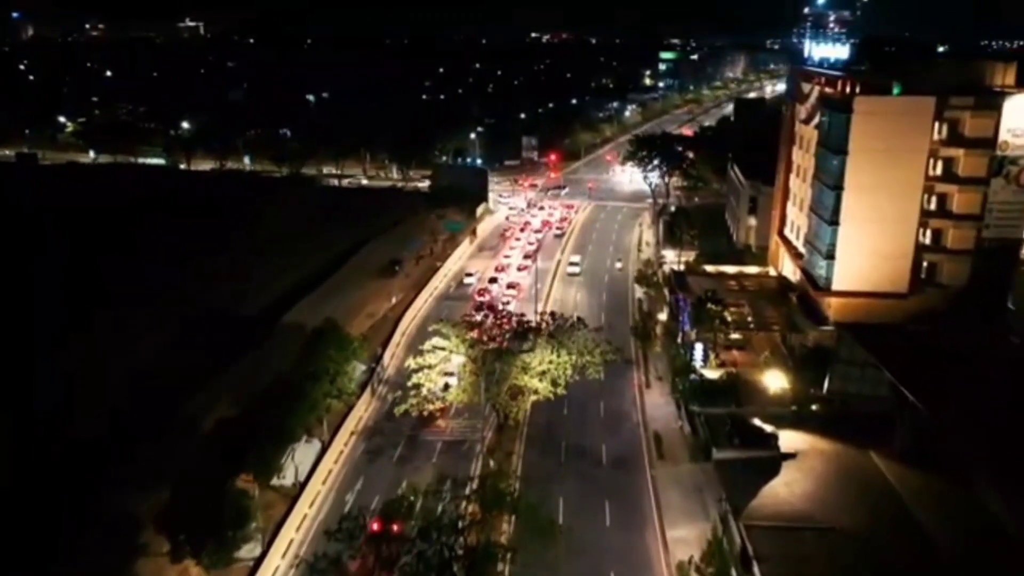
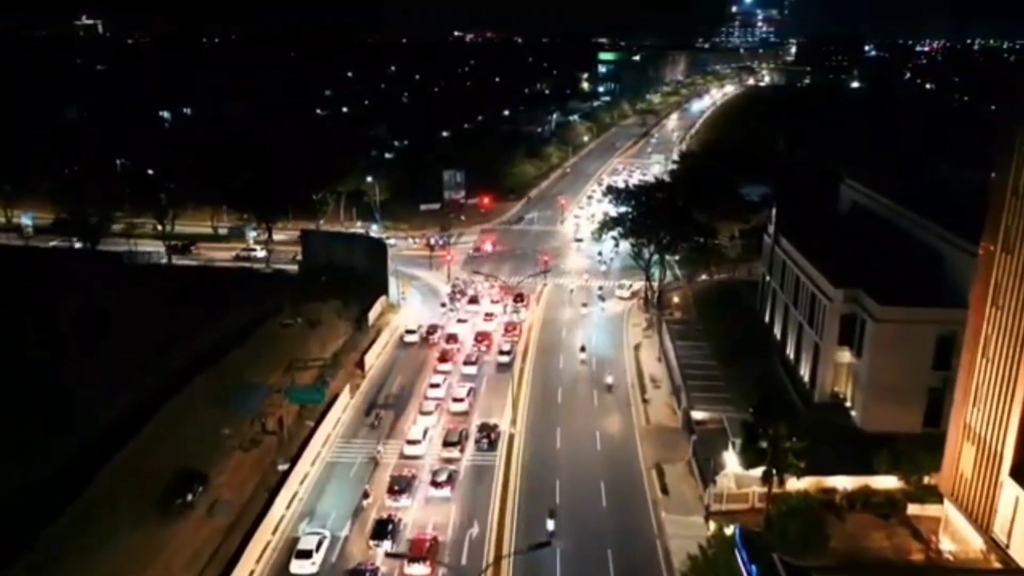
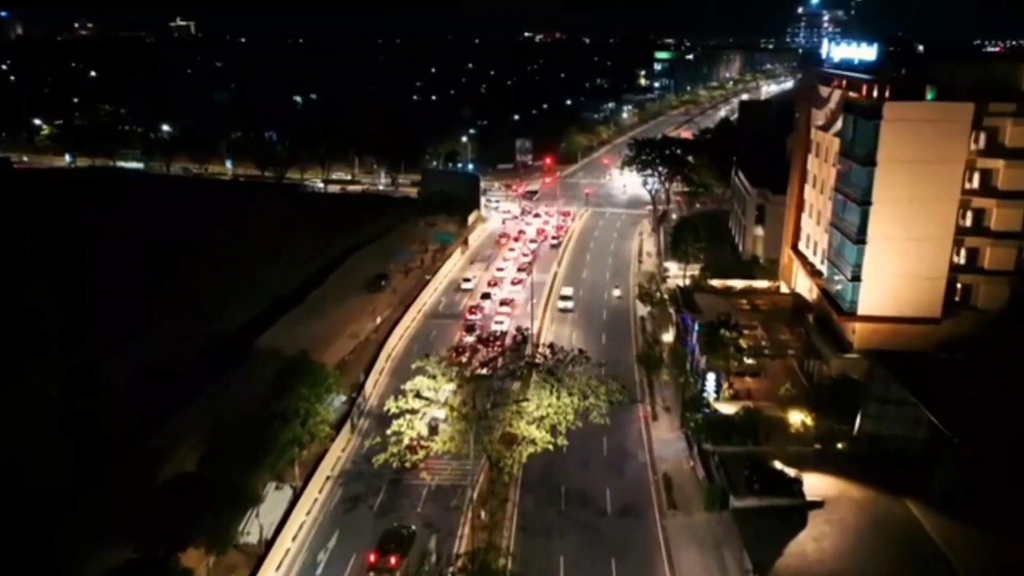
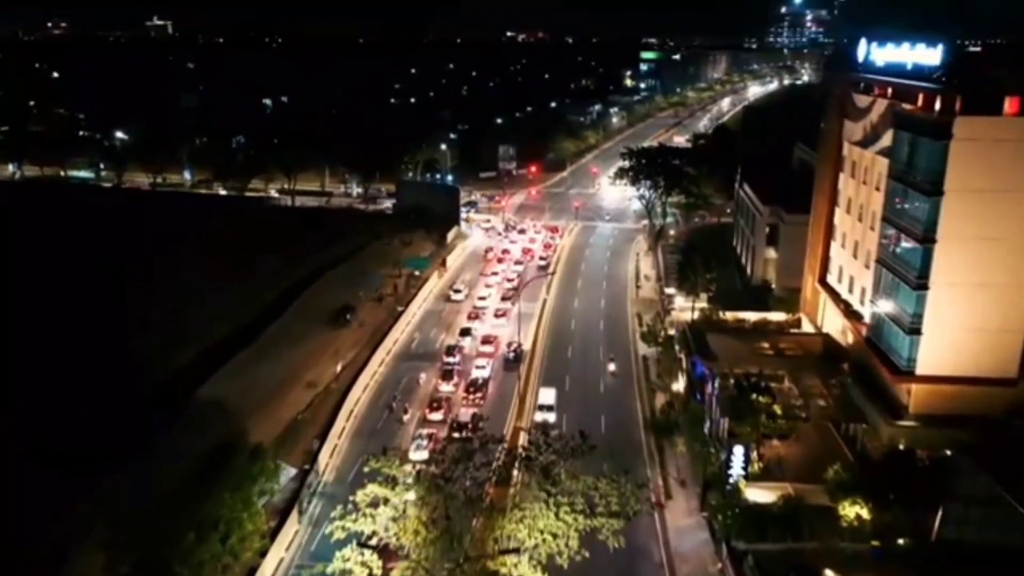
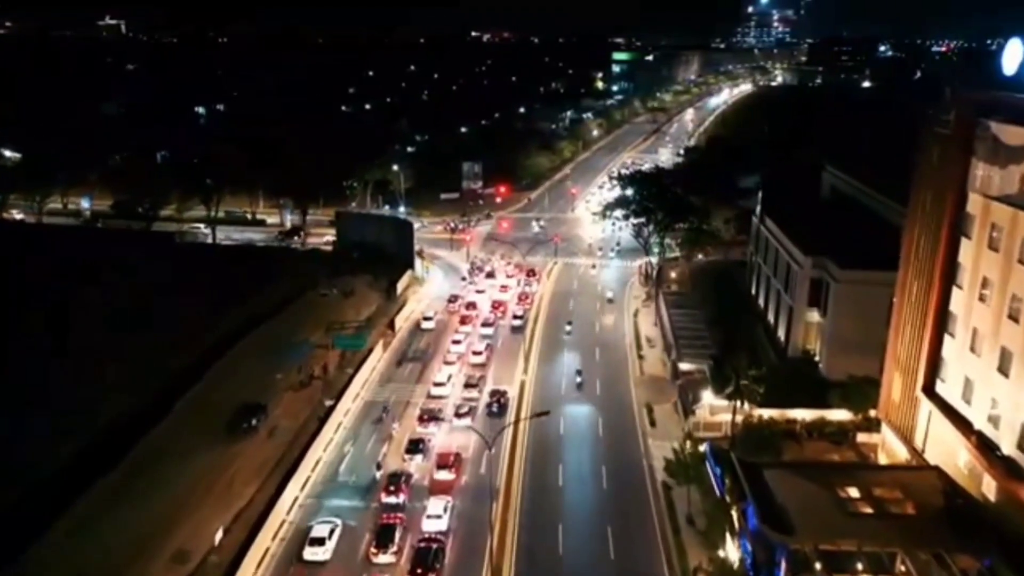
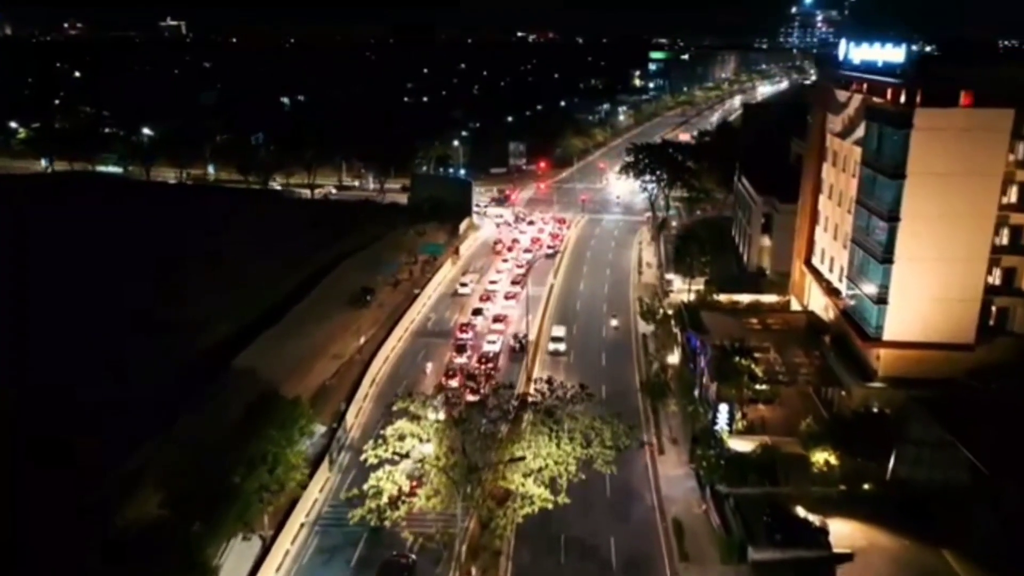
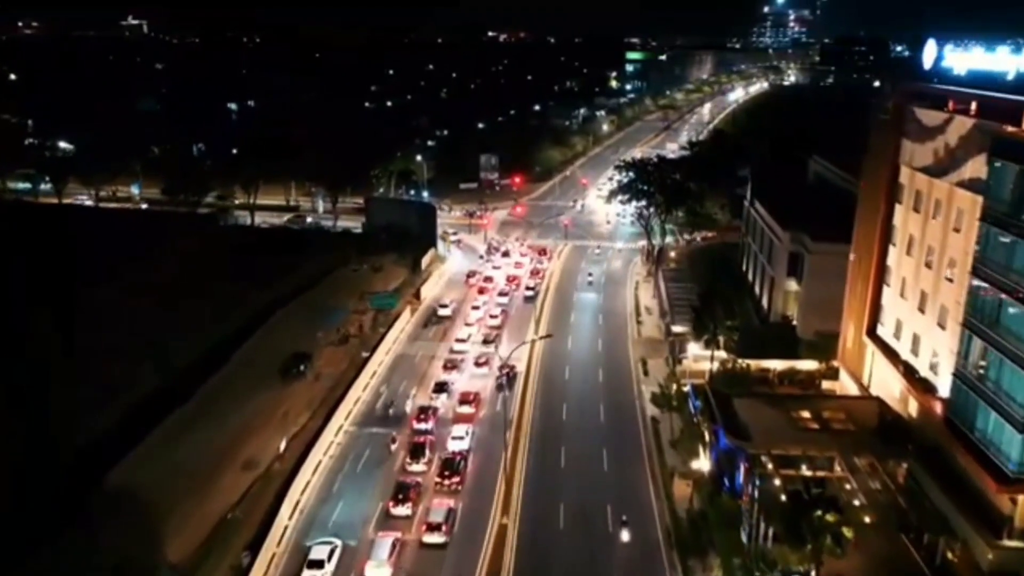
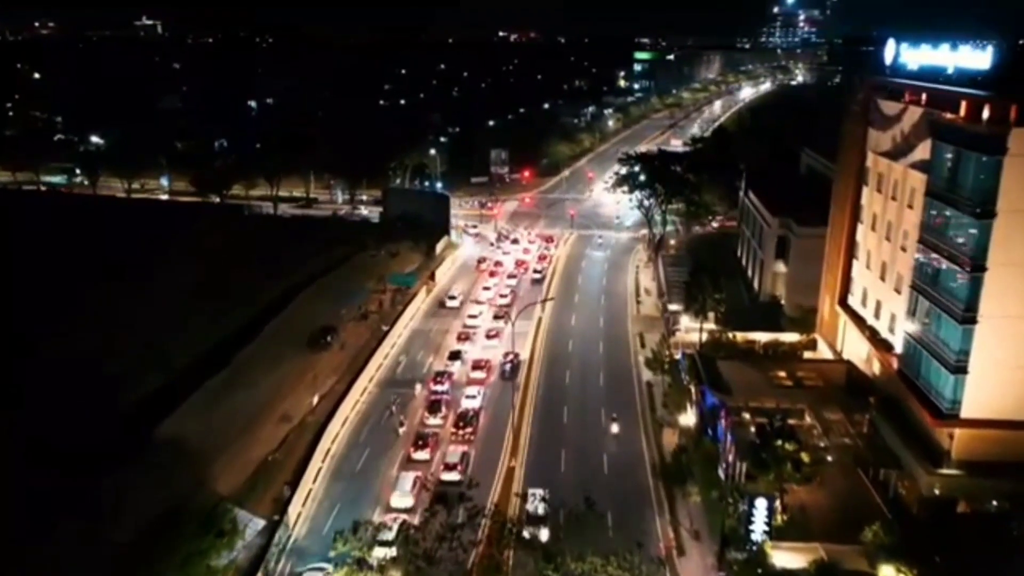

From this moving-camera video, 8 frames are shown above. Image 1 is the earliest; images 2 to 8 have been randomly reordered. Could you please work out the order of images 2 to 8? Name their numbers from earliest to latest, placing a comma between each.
3, 6, 4, 8, 7, 5, 2
